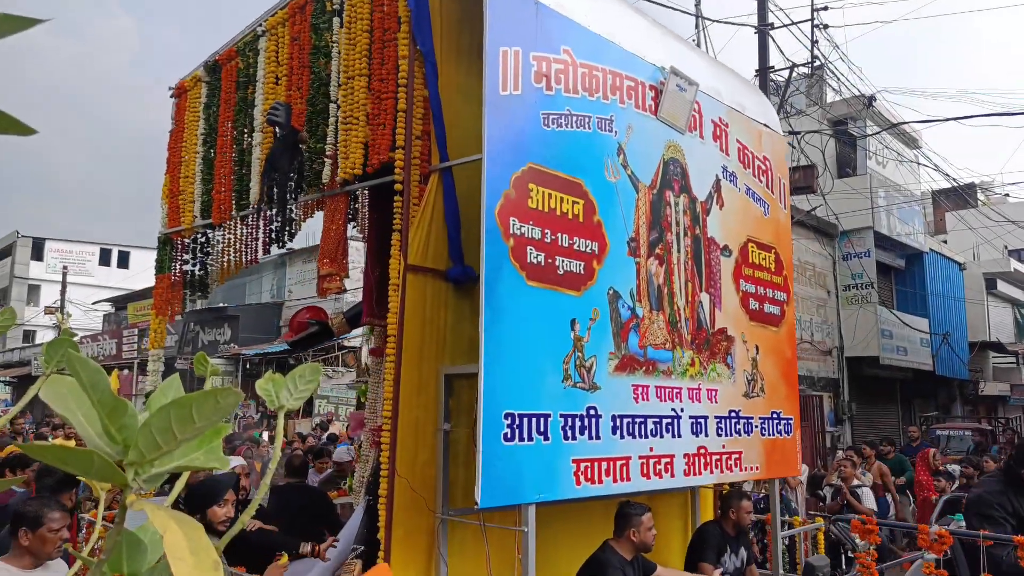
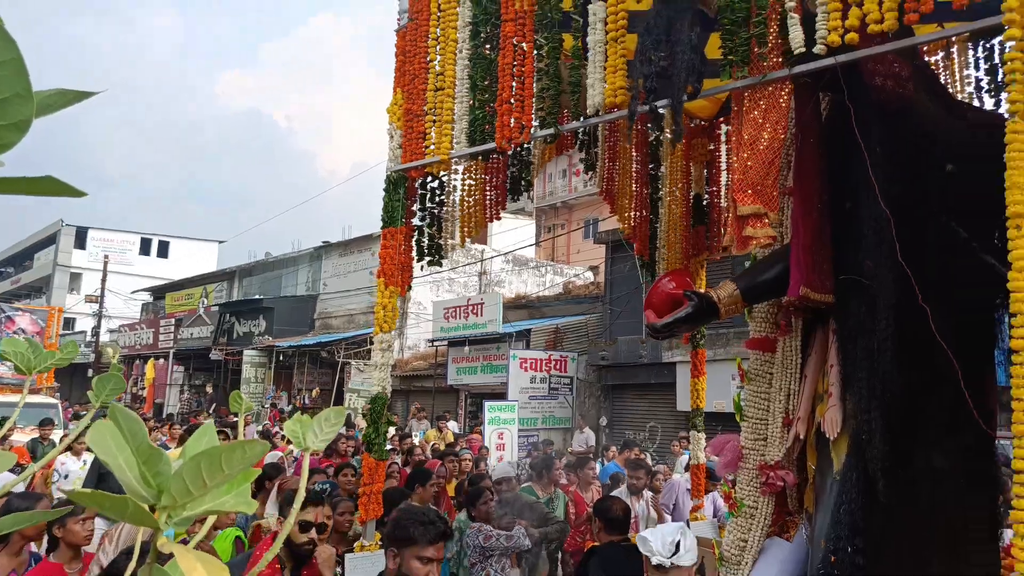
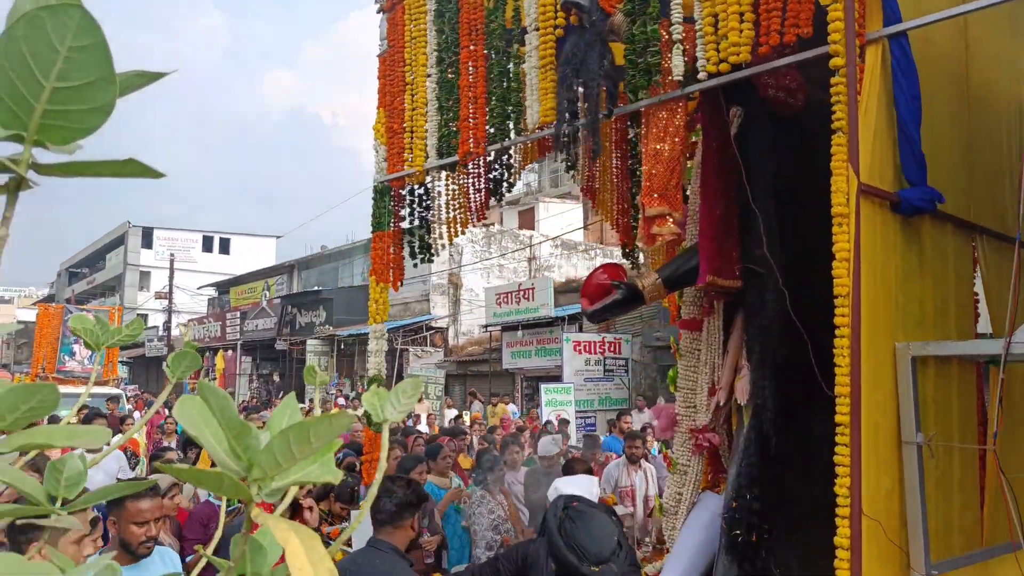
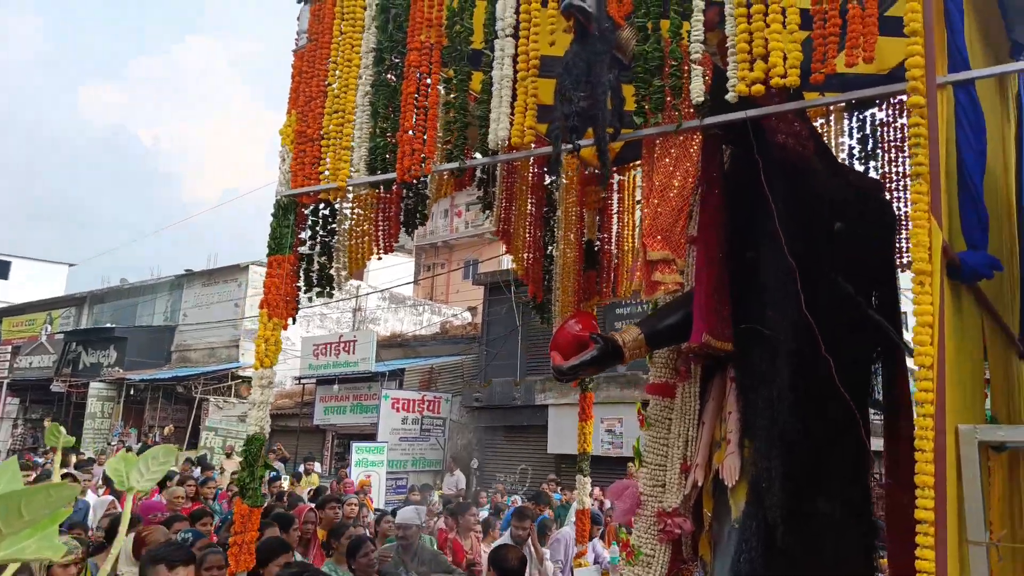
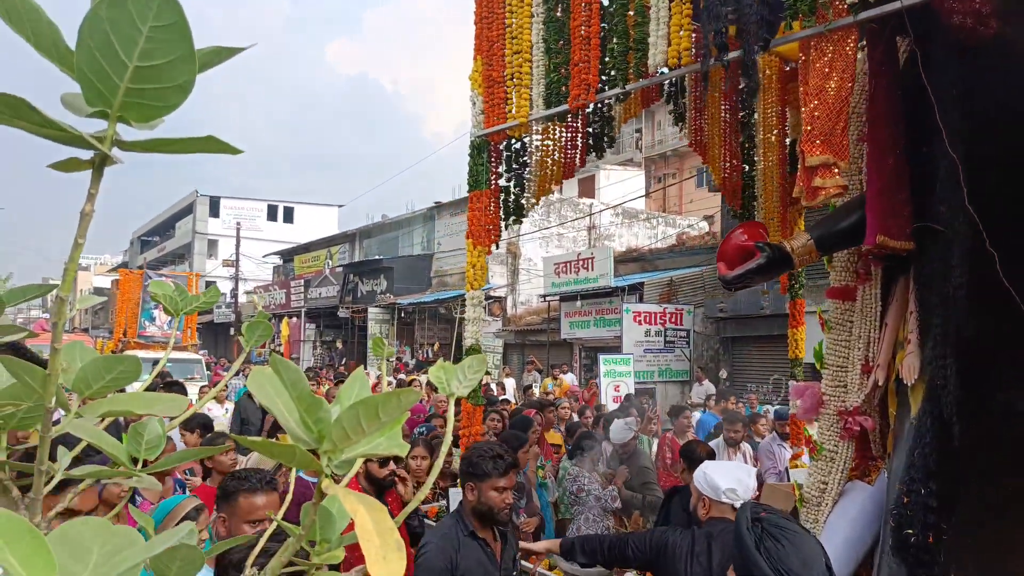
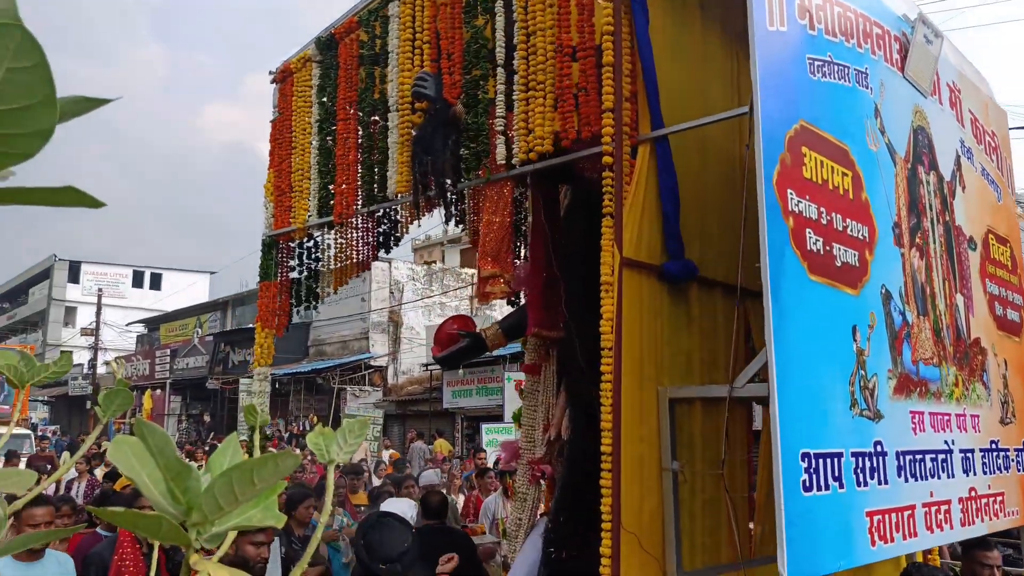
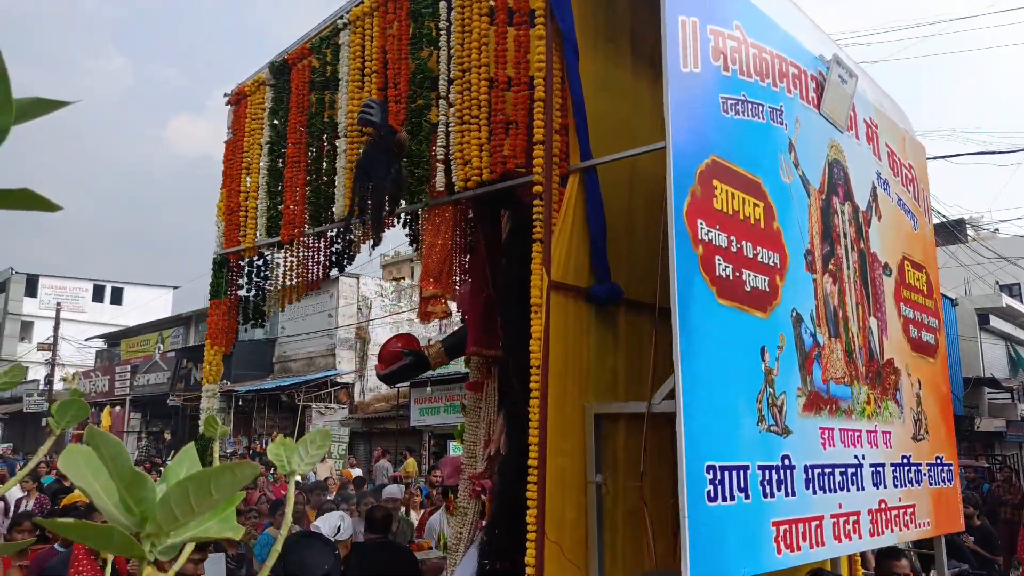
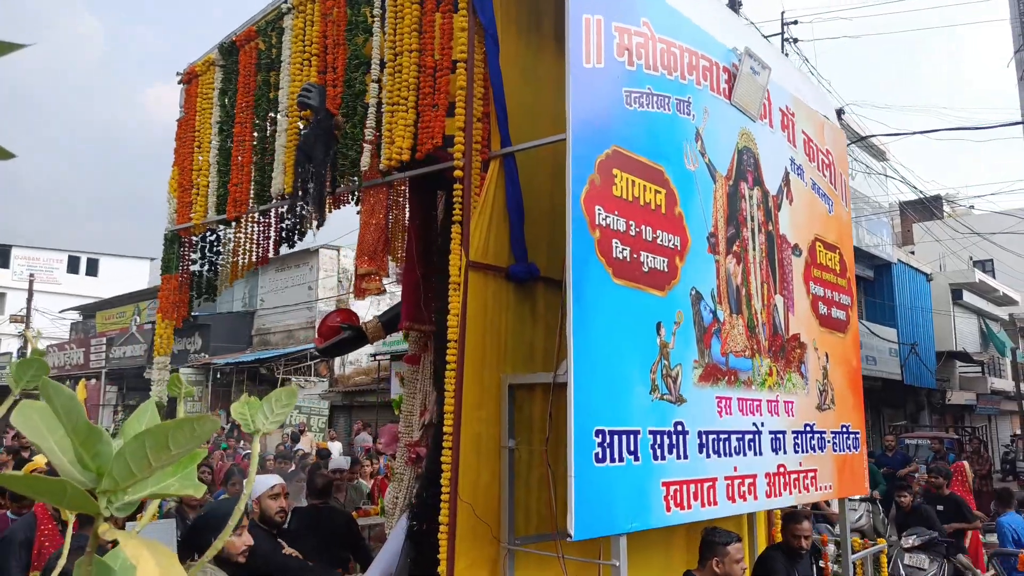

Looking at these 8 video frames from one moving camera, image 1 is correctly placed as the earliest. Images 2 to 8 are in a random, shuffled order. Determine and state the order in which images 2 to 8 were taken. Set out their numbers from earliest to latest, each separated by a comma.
8, 7, 6, 3, 5, 2, 4
